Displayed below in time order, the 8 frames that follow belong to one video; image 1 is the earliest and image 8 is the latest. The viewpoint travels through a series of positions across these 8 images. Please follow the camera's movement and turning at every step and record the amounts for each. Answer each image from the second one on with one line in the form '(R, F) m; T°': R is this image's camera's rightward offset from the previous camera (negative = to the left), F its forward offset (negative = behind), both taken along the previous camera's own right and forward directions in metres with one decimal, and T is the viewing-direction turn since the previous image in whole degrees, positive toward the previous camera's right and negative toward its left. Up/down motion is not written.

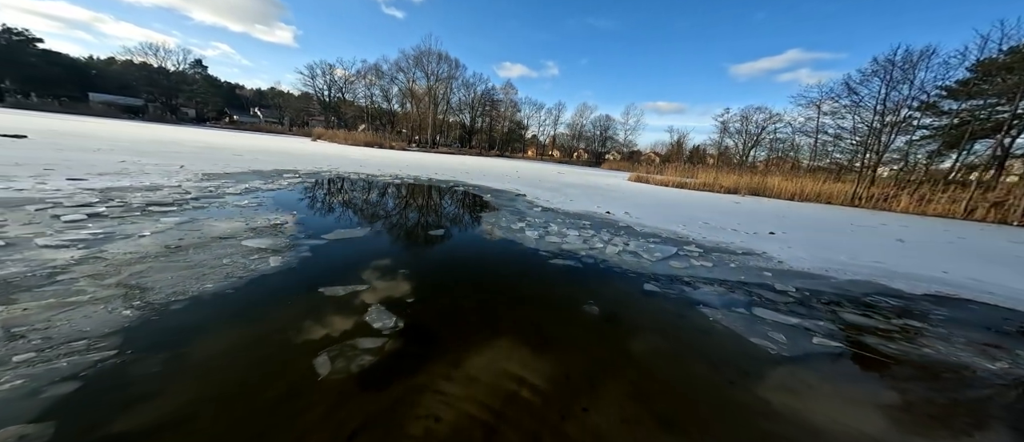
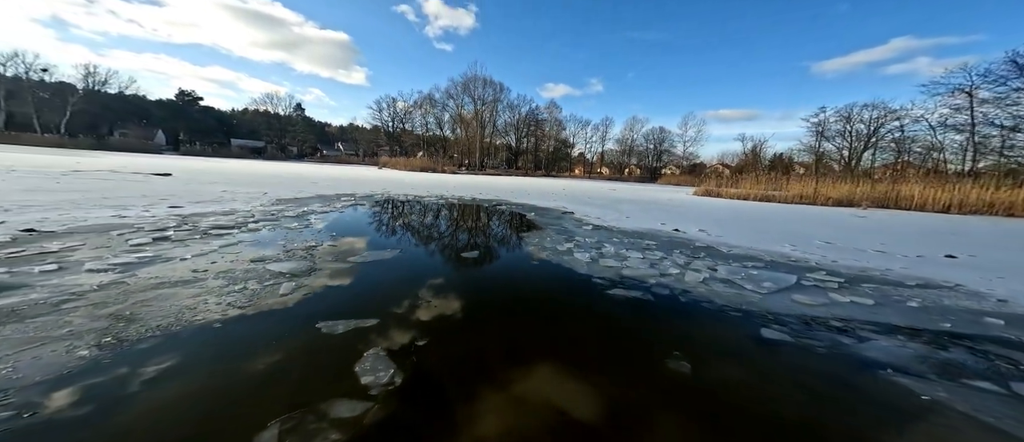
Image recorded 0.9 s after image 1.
(+0.1, +0.5) m; -10°
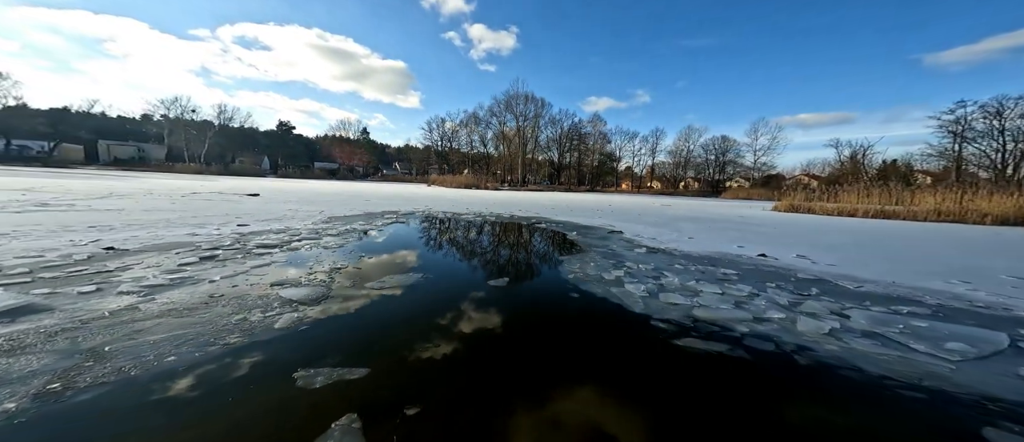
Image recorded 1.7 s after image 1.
(+0.1, +0.4) m; -9°
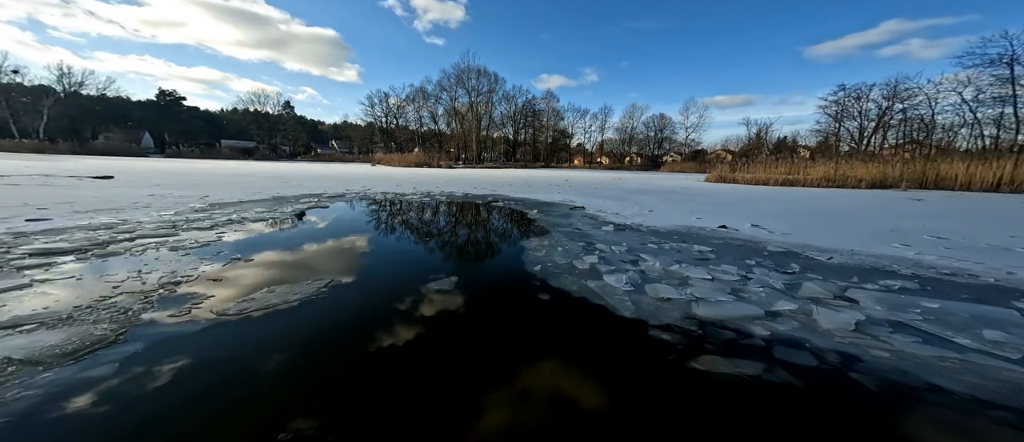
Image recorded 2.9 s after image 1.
(0.0, +0.7) m; +10°
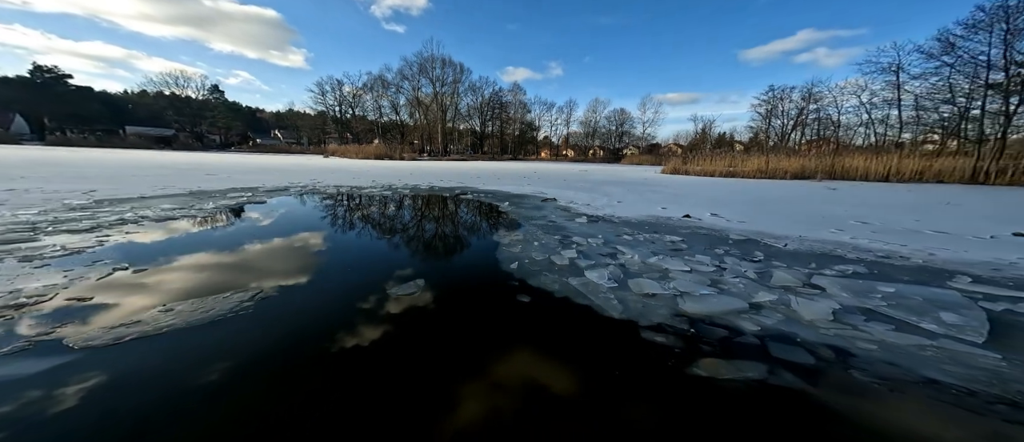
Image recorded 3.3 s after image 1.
(-0.1, +0.2) m; +8°
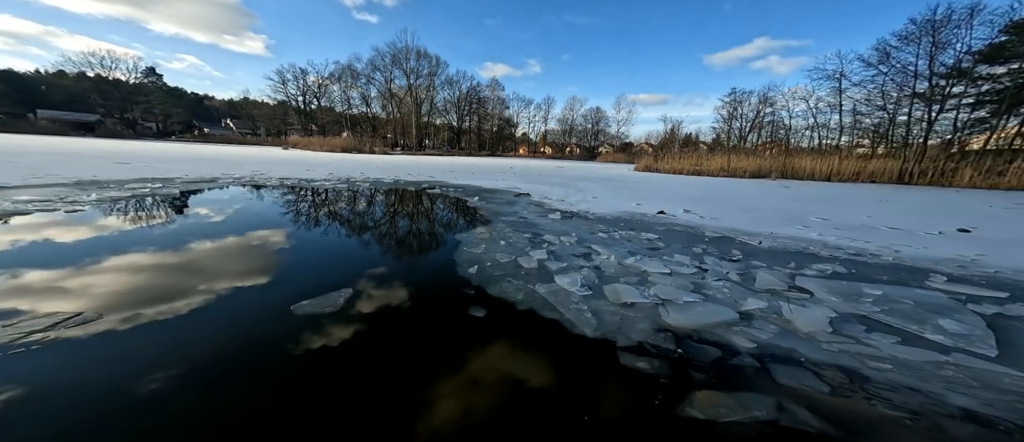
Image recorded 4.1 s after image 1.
(+0.1, +0.3) m; +5°
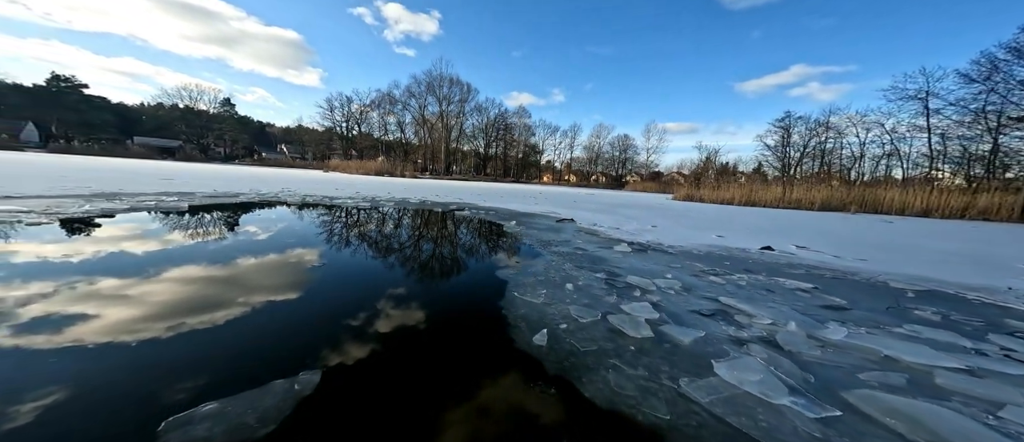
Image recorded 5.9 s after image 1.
(-0.4, +1.0) m; -4°
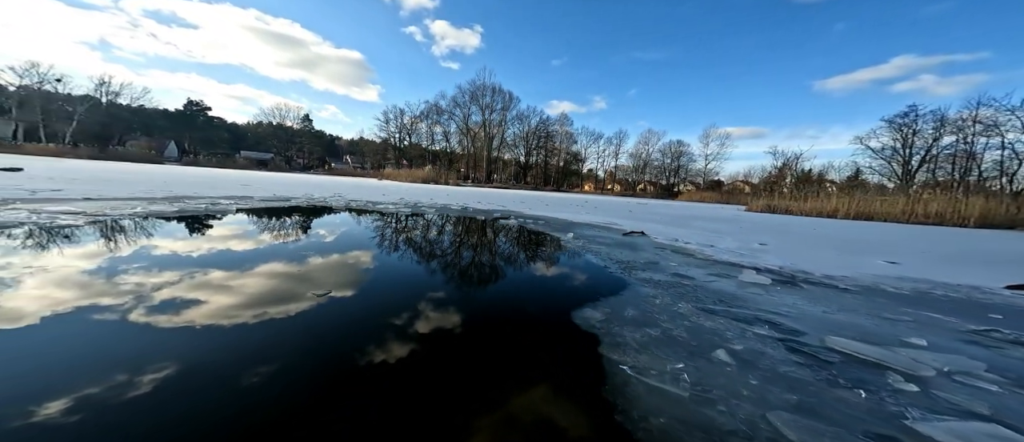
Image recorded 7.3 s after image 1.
(-0.3, +0.9) m; -7°
